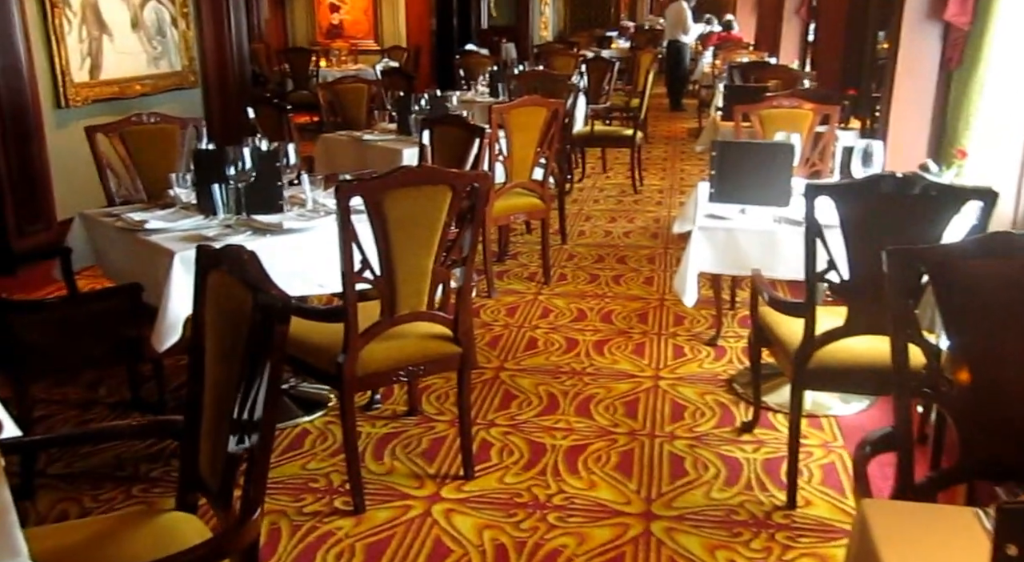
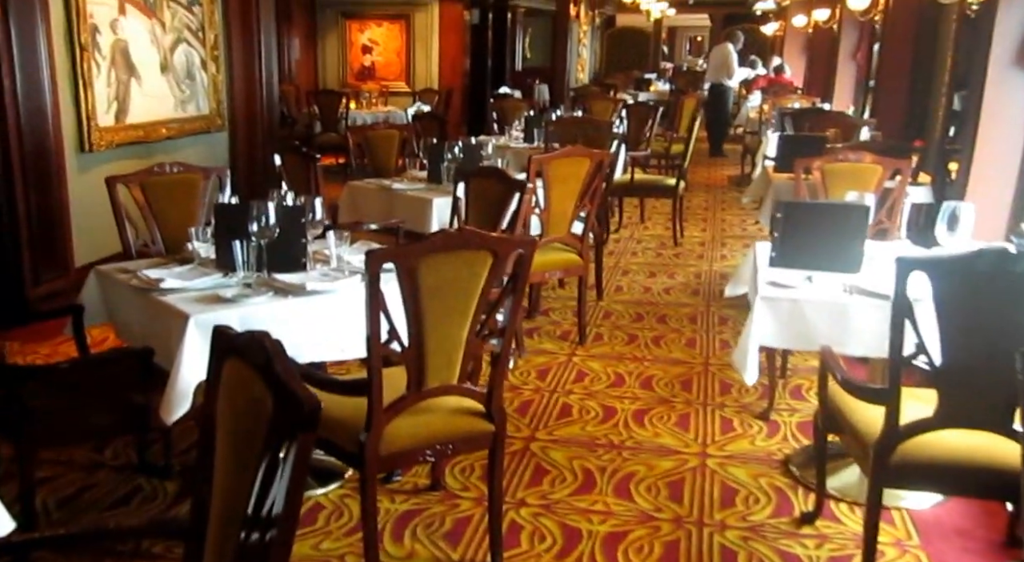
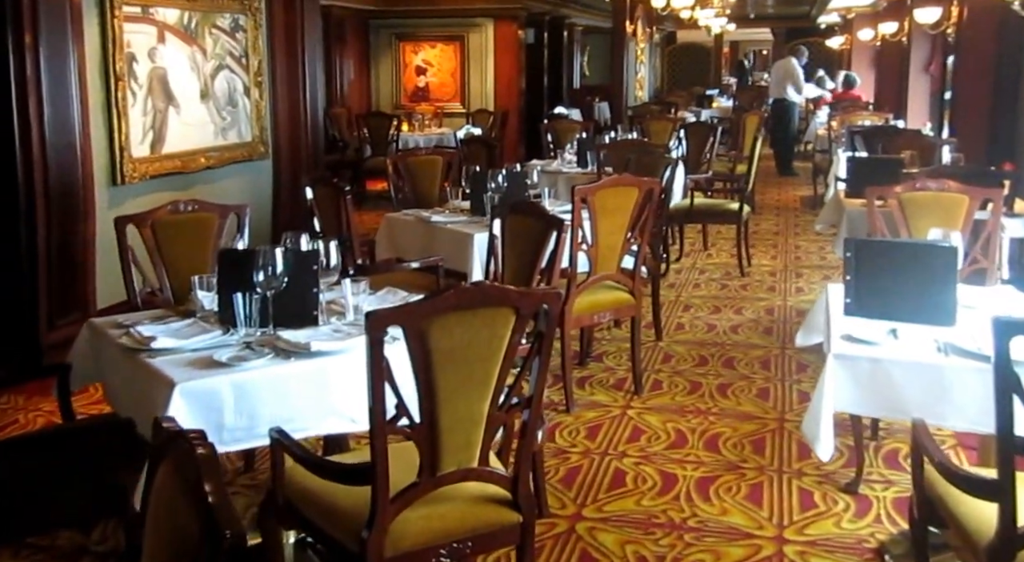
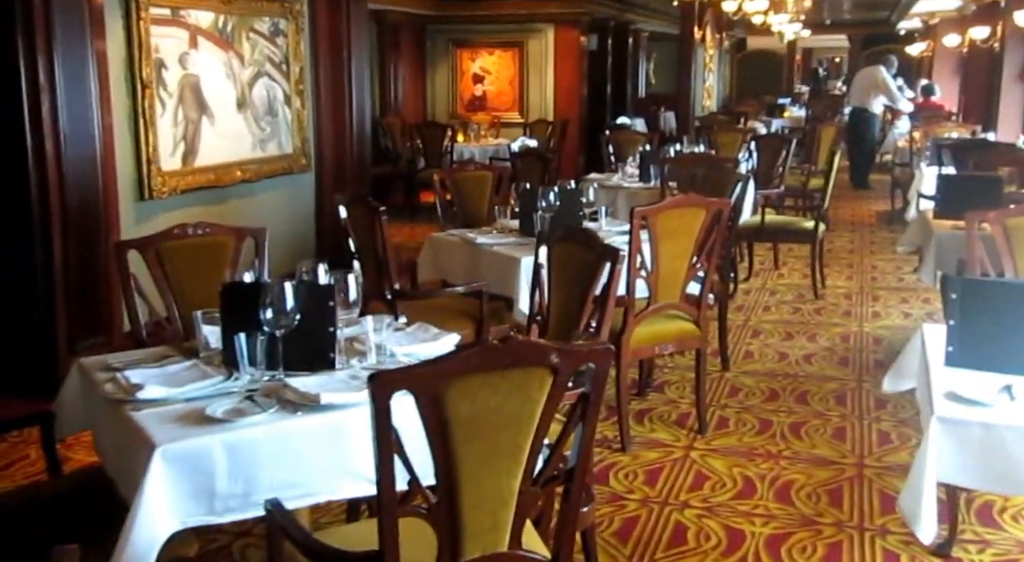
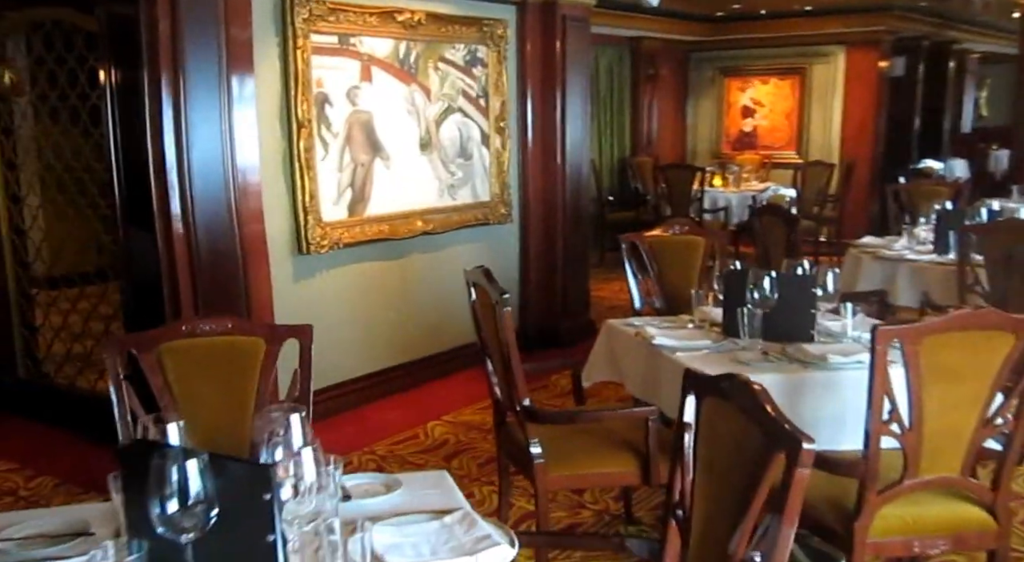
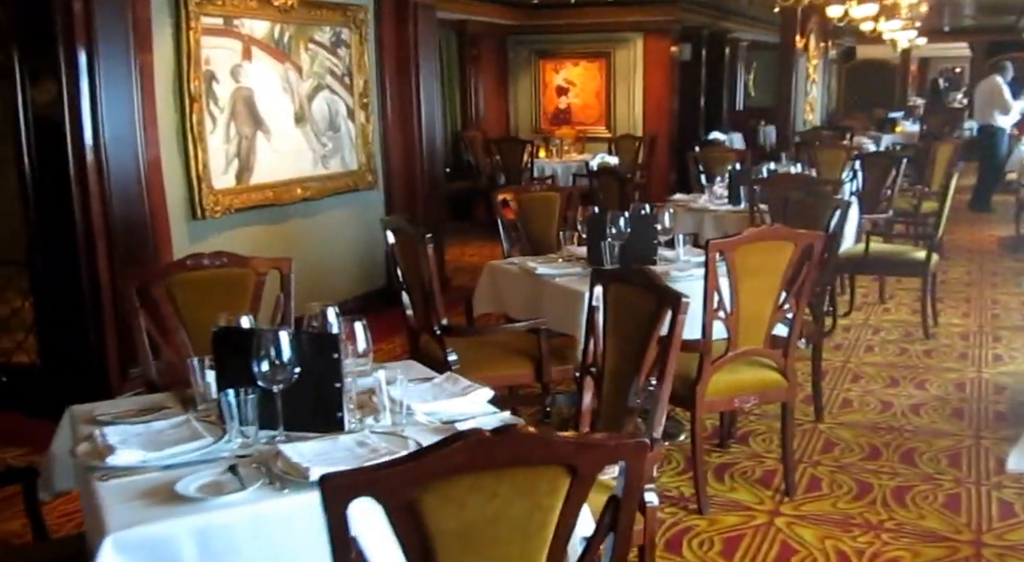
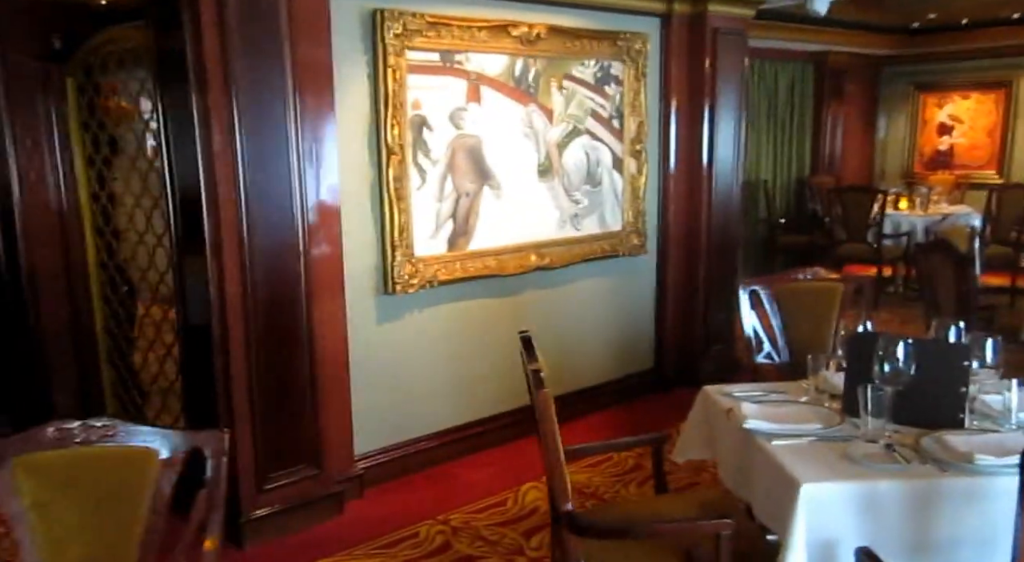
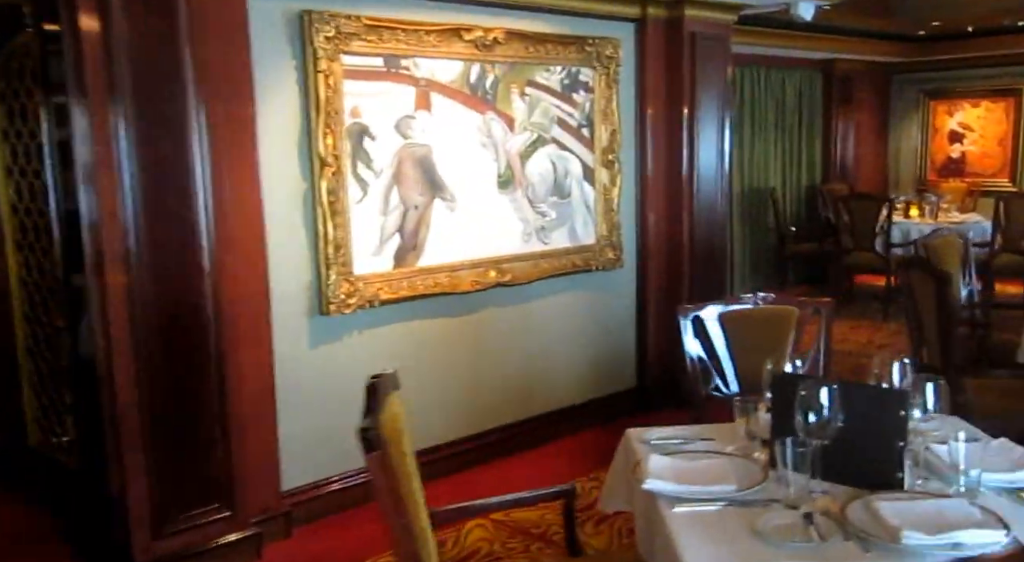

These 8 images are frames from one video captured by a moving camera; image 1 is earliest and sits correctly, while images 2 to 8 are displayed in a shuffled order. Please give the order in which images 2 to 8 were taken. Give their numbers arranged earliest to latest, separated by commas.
2, 3, 4, 6, 5, 7, 8
